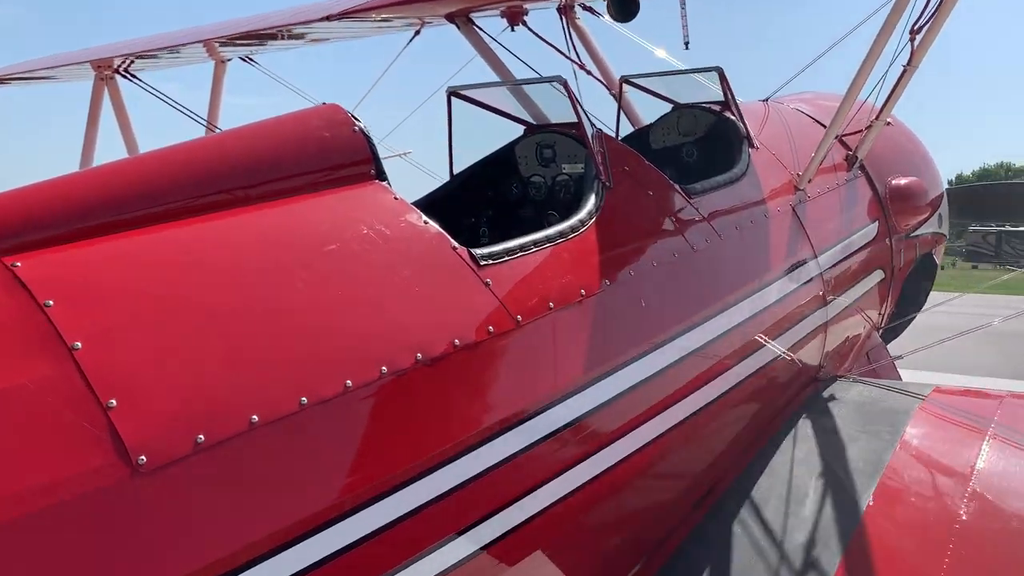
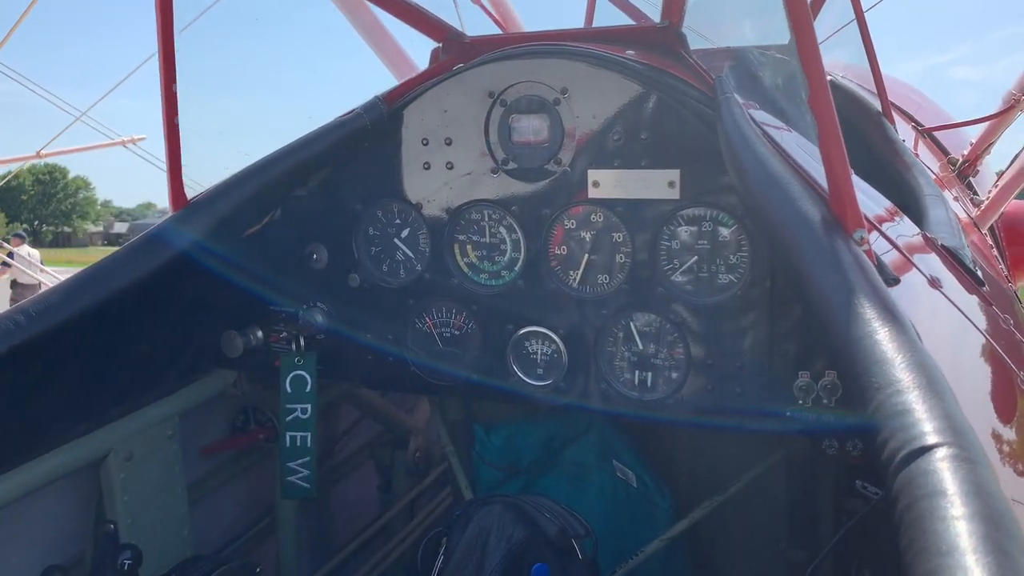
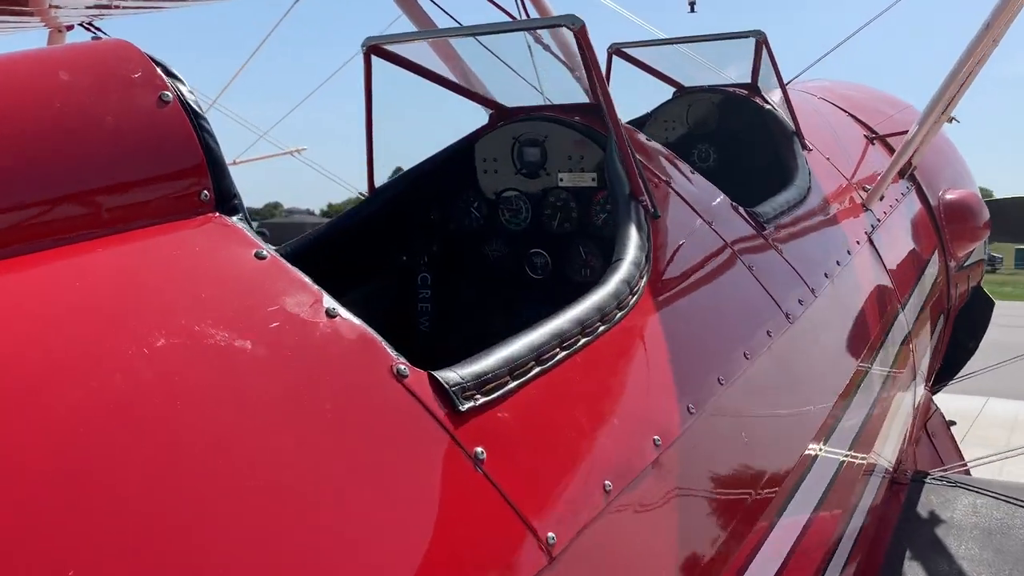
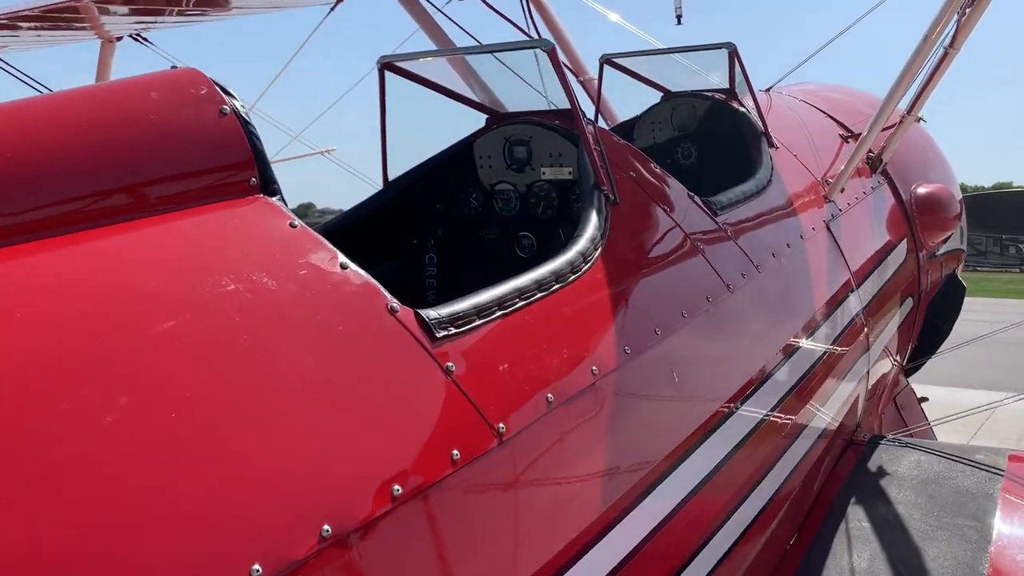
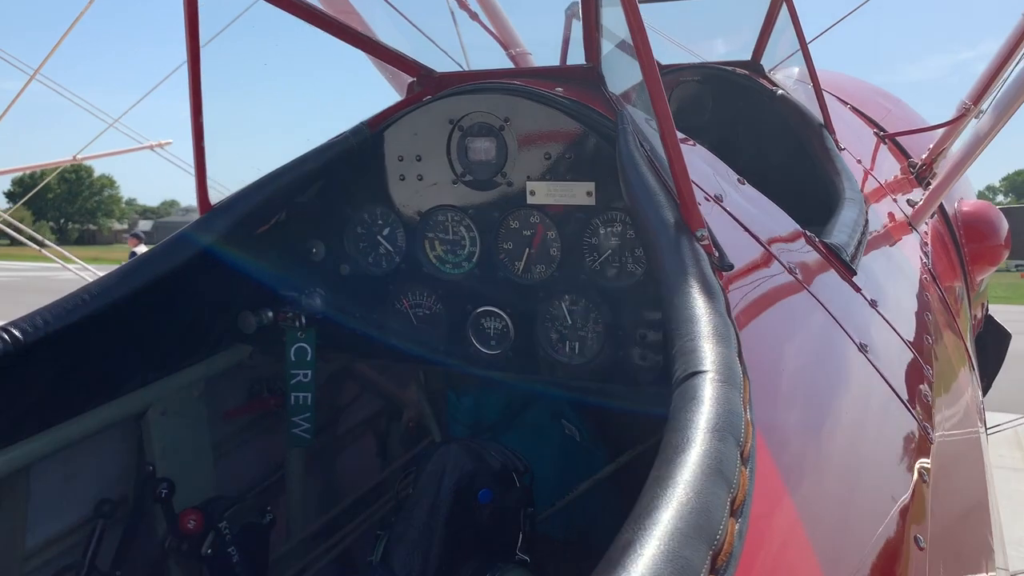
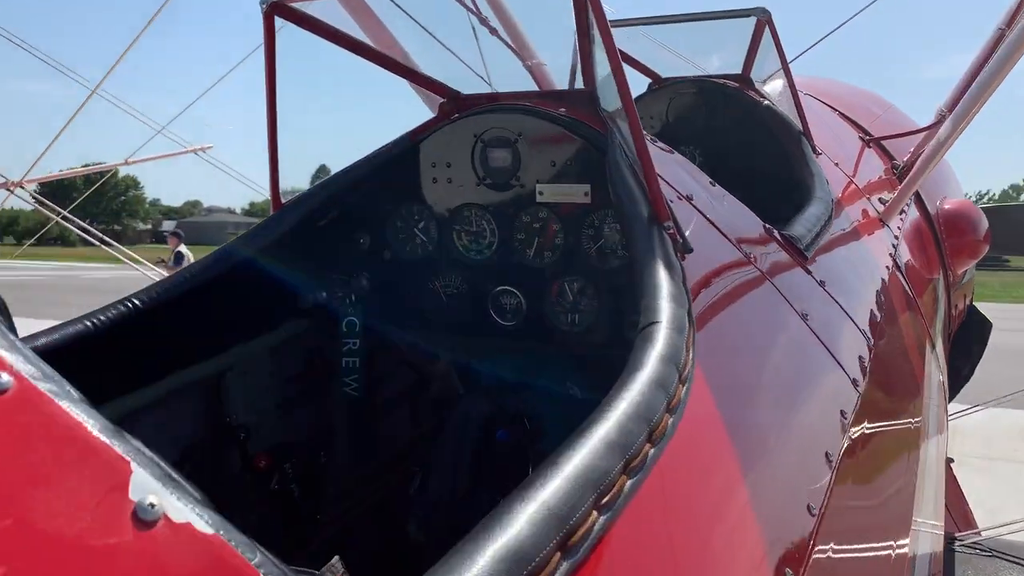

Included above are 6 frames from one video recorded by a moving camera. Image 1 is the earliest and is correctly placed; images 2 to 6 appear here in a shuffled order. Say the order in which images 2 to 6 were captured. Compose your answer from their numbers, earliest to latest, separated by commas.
4, 3, 6, 5, 2
